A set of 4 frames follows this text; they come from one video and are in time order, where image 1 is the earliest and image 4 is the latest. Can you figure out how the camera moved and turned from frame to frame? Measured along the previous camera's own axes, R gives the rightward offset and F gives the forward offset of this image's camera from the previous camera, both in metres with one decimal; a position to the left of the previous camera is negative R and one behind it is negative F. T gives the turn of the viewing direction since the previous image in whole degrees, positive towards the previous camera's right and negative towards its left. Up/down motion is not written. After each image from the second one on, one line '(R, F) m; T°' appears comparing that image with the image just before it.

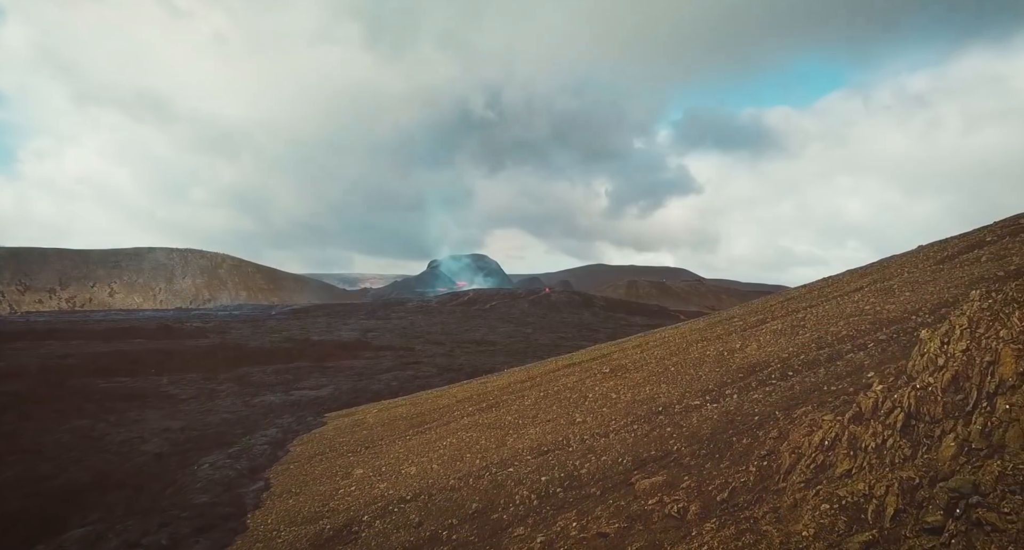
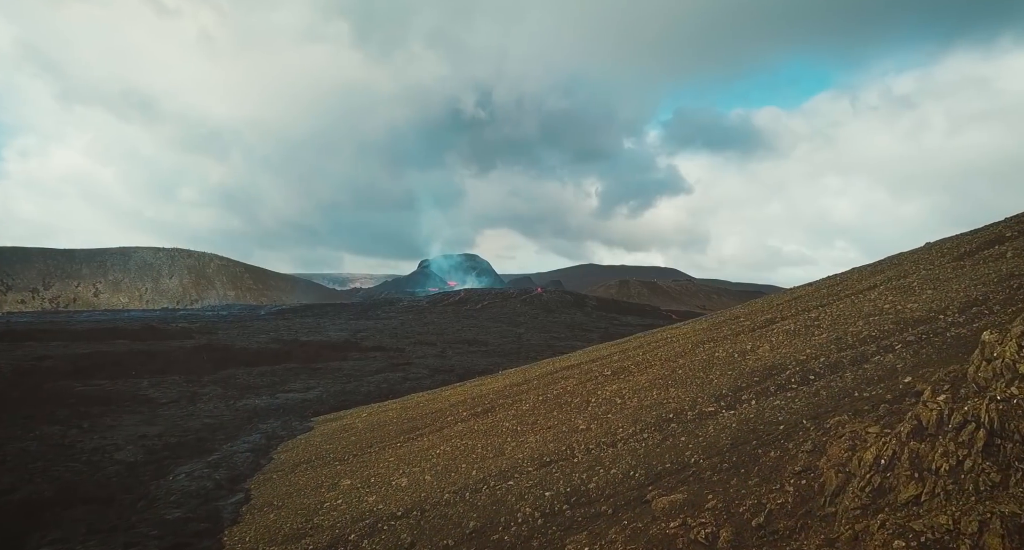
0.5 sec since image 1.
(-0.3, +1.8) m; +1°
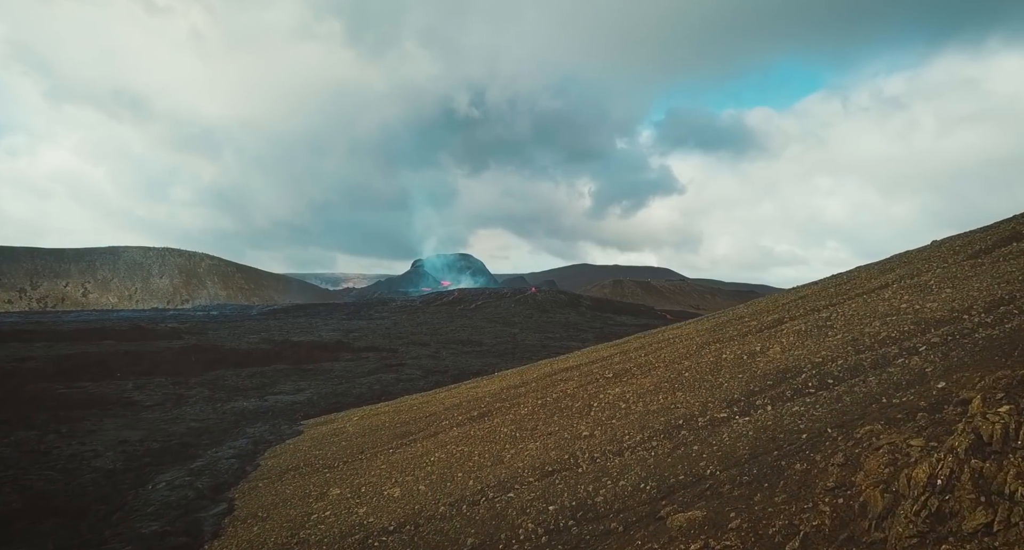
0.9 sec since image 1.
(-0.2, +1.4) m; +1°
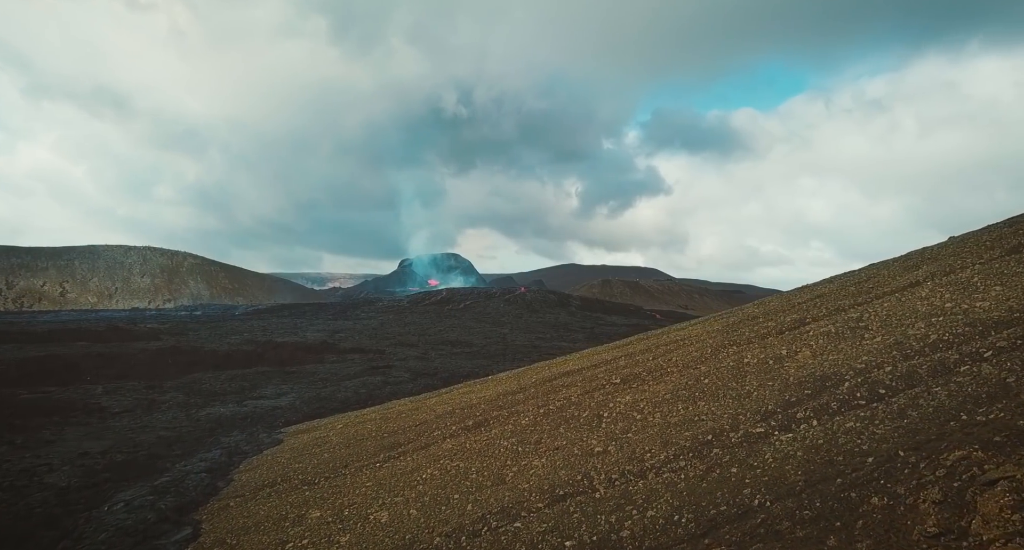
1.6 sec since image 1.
(-0.5, +2.8) m; +1°
